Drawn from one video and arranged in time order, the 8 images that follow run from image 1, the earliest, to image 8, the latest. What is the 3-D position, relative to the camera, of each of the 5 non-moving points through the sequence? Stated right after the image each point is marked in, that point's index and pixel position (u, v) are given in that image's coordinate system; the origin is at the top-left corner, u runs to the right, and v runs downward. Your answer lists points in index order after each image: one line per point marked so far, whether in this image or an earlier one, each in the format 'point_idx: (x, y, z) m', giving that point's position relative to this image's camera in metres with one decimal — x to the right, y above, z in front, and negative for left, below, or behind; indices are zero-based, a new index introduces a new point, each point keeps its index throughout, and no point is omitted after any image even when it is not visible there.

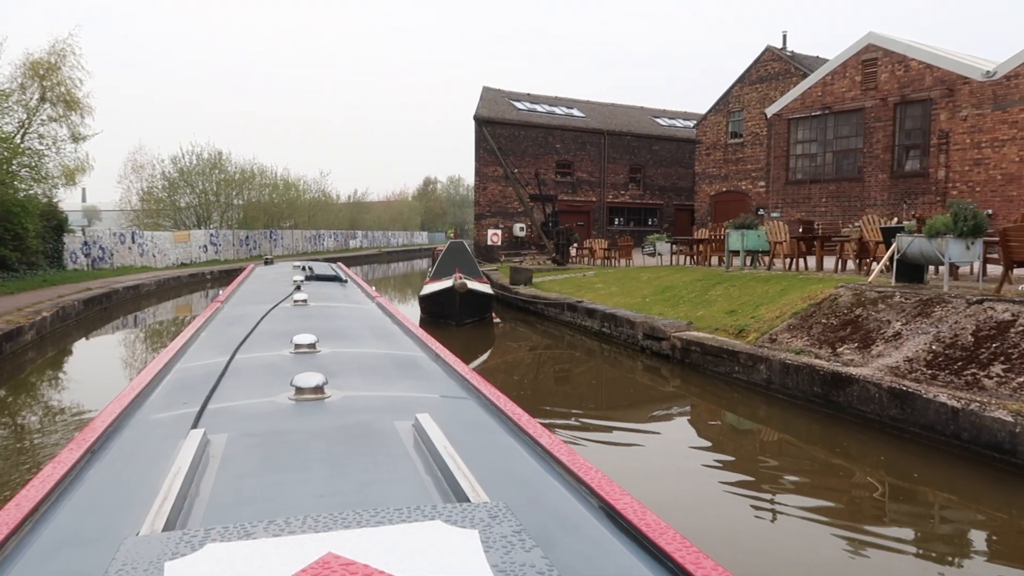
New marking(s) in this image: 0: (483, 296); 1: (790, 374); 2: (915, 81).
0: (-0.6, -0.2, +13.1) m
1: (+2.8, -0.9, +6.3) m
2: (+9.5, +4.9, +15.2) m
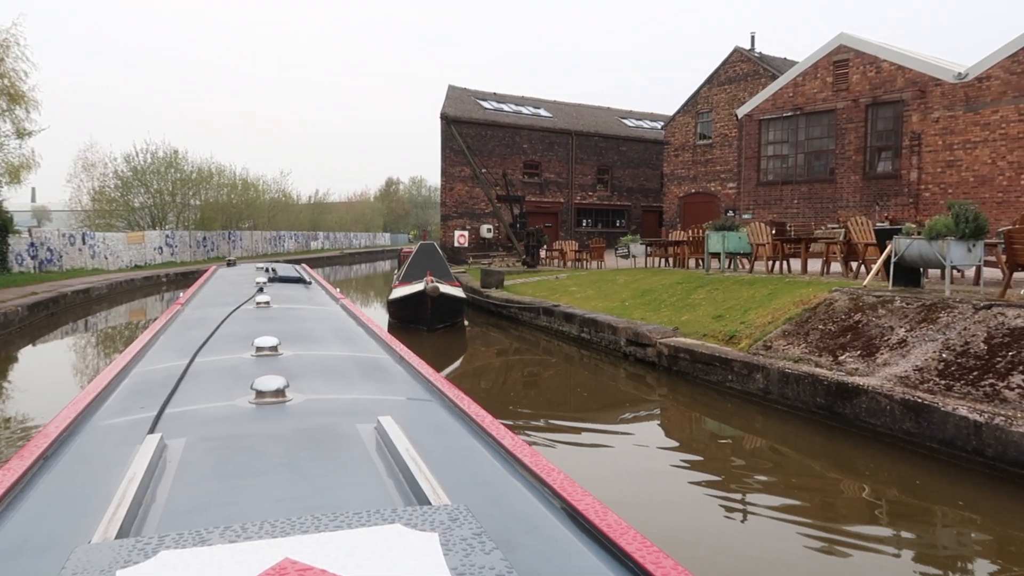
0: (-1.1, -0.2, +12.6) m
1: (+2.6, -0.9, +5.9) m
2: (+8.8, +4.9, +15.3) m
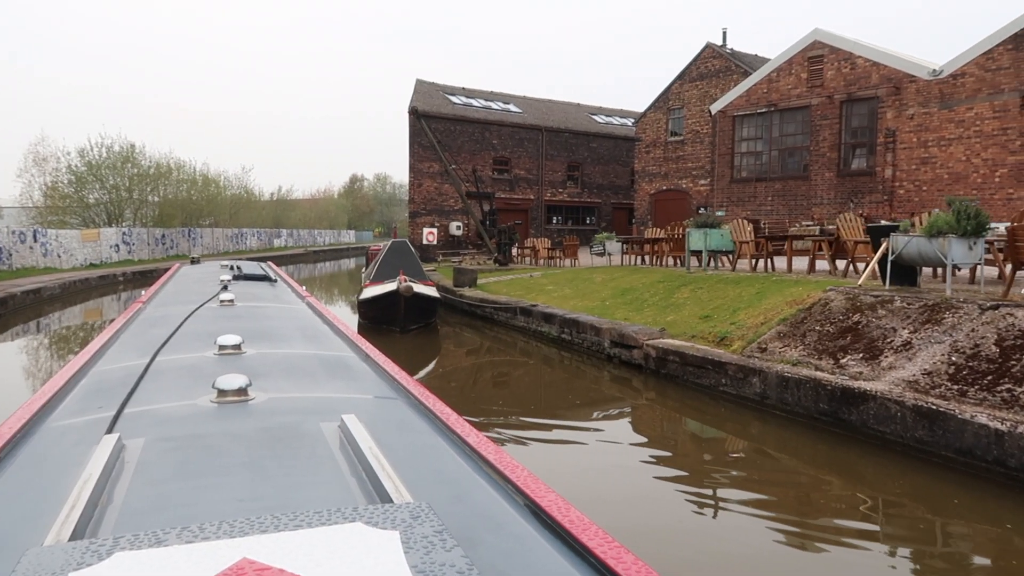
0: (-1.5, -0.2, +12.1) m
1: (+2.5, -0.9, +5.6) m
2: (+8.2, +4.9, +15.3) m
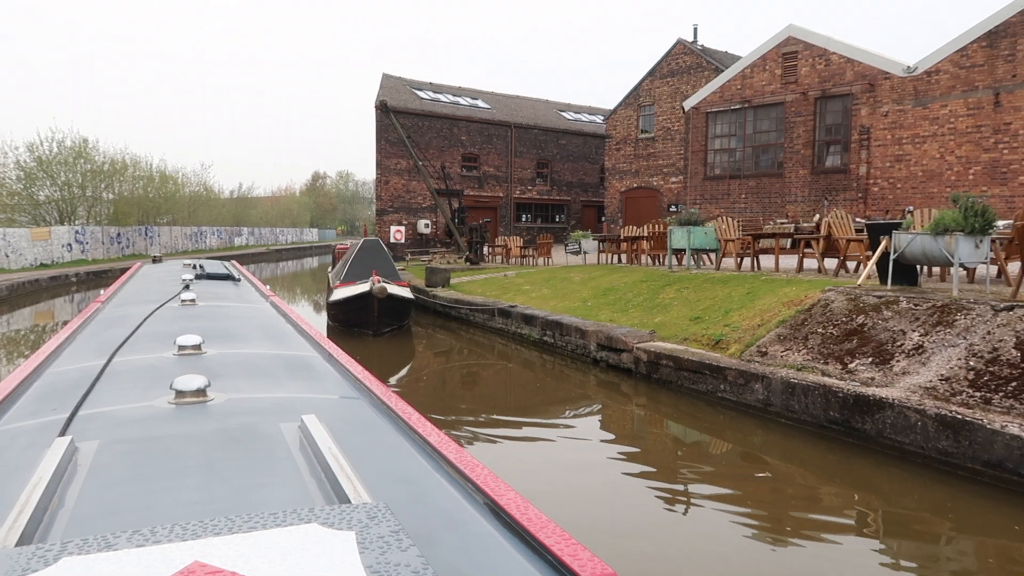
0: (-1.9, -0.2, +11.6) m
1: (+2.4, -0.9, +5.4) m
2: (+7.6, +5.0, +15.2) m
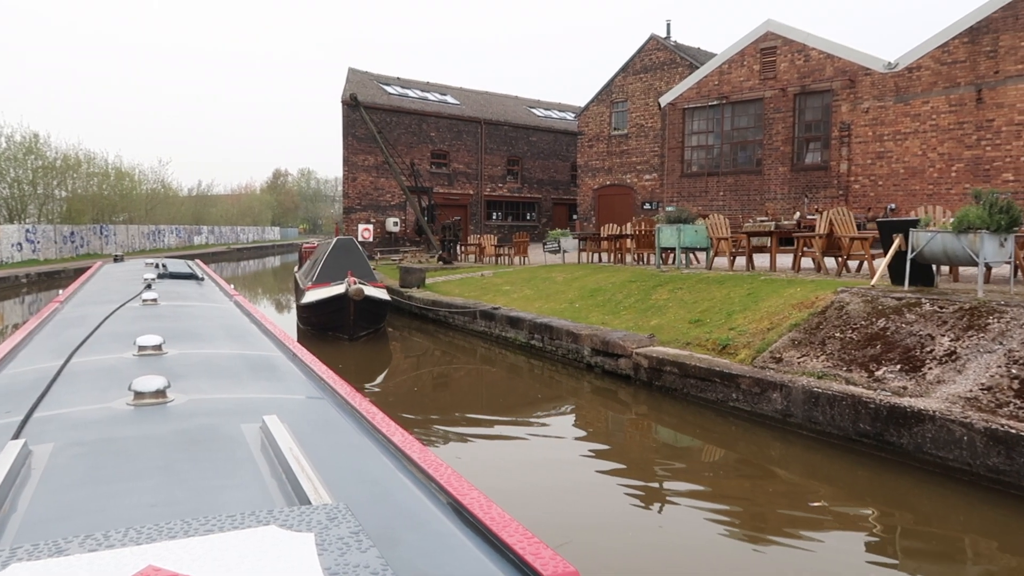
0: (-2.2, -0.3, +11.0) m
1: (+2.4, -0.9, +5.0) m
2: (+7.0, +5.1, +15.1) m
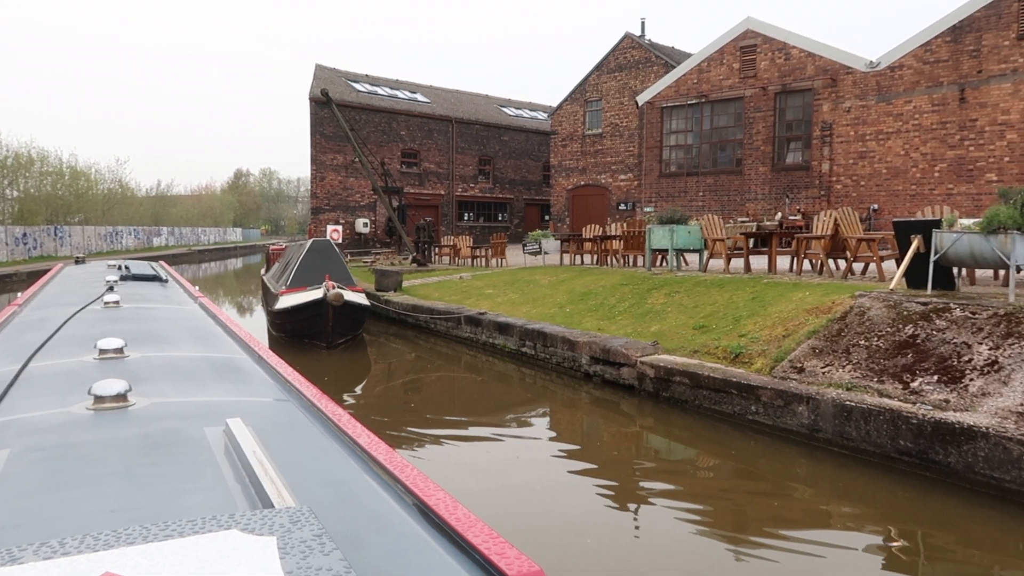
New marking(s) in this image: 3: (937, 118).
0: (-2.5, -0.3, +10.4) m
1: (+2.5, -1.0, +4.6) m
2: (+6.6, +5.0, +15.0) m
3: (+8.4, +3.4, +12.8) m
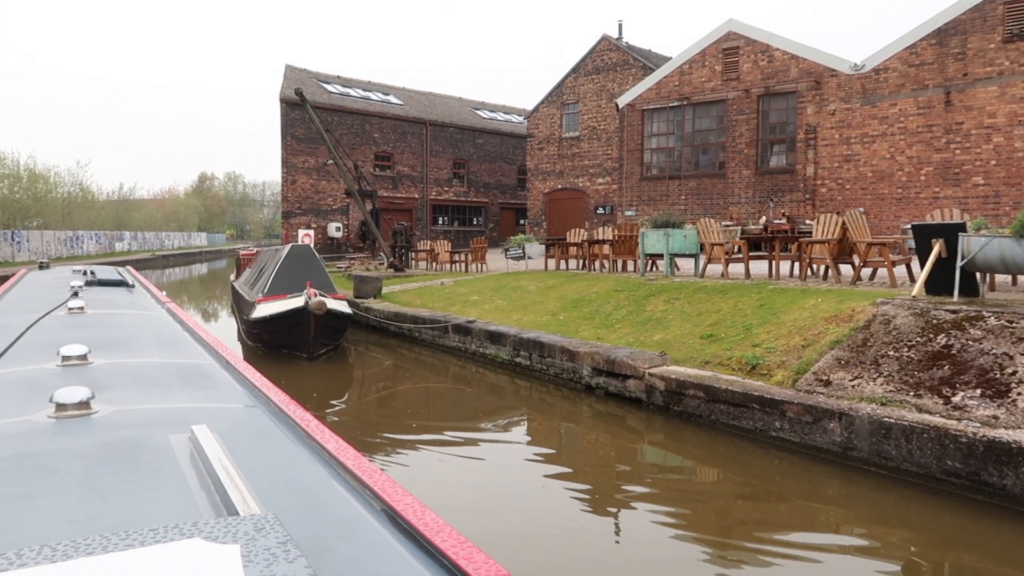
0: (-2.6, -0.5, +9.8) m
1: (+2.6, -1.0, +4.3) m
2: (+6.1, +4.9, +14.9) m
3: (+8.1, +3.3, +12.8) m
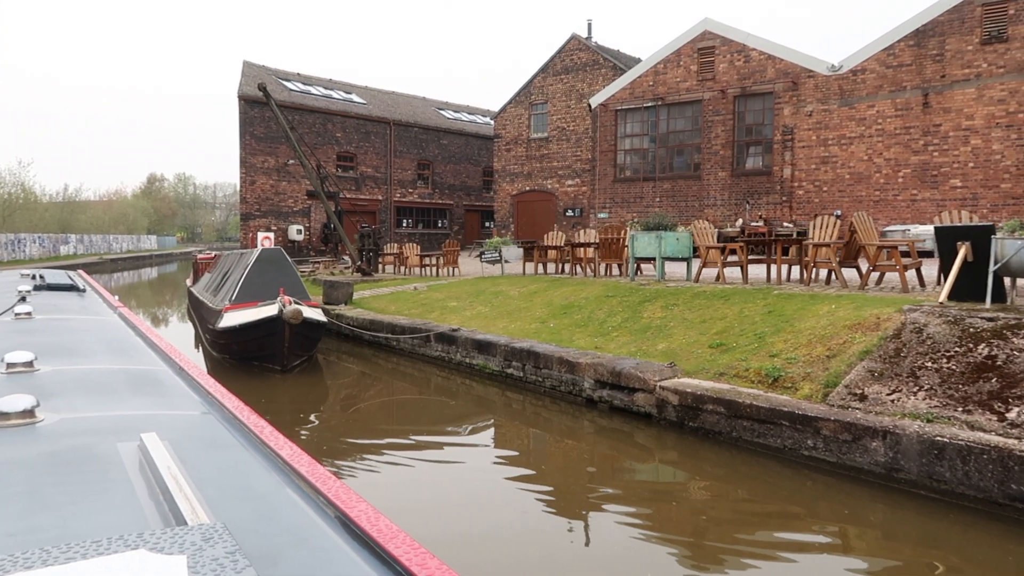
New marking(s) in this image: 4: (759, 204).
0: (-2.8, -0.6, +9.2) m
1: (+2.7, -1.1, +4.0) m
2: (+5.6, +4.9, +14.7) m
3: (+7.7, +3.3, +12.8) m
4: (+5.8, +1.9, +15.0) m
